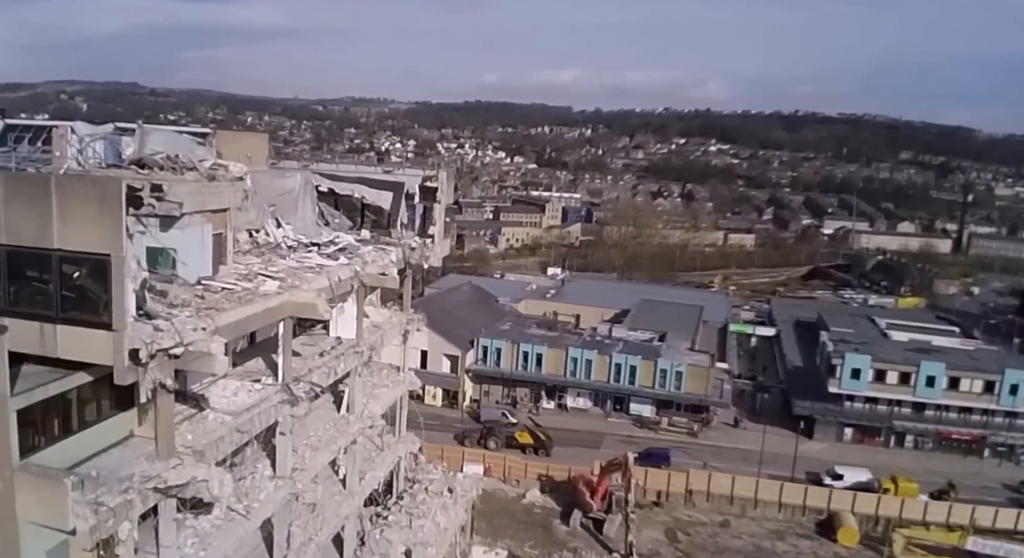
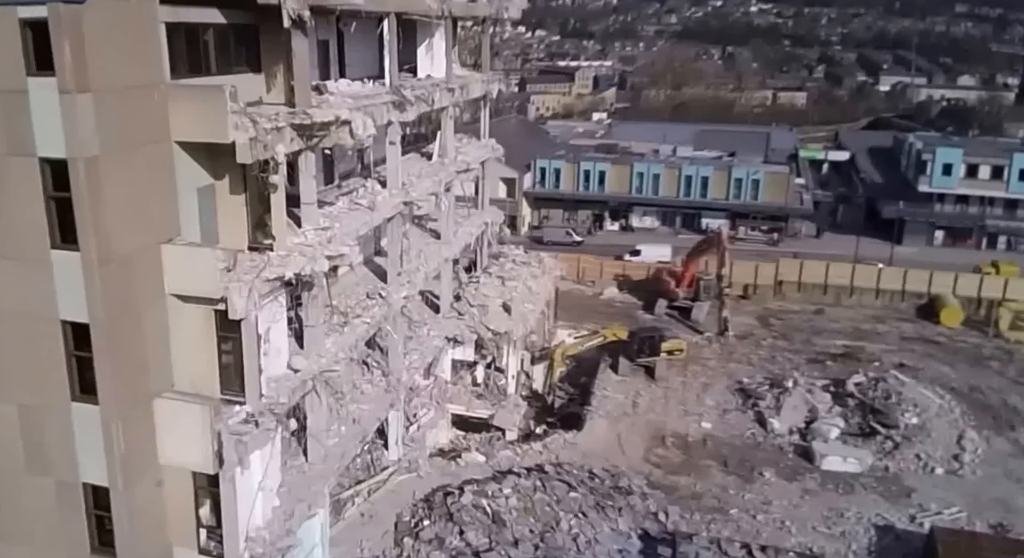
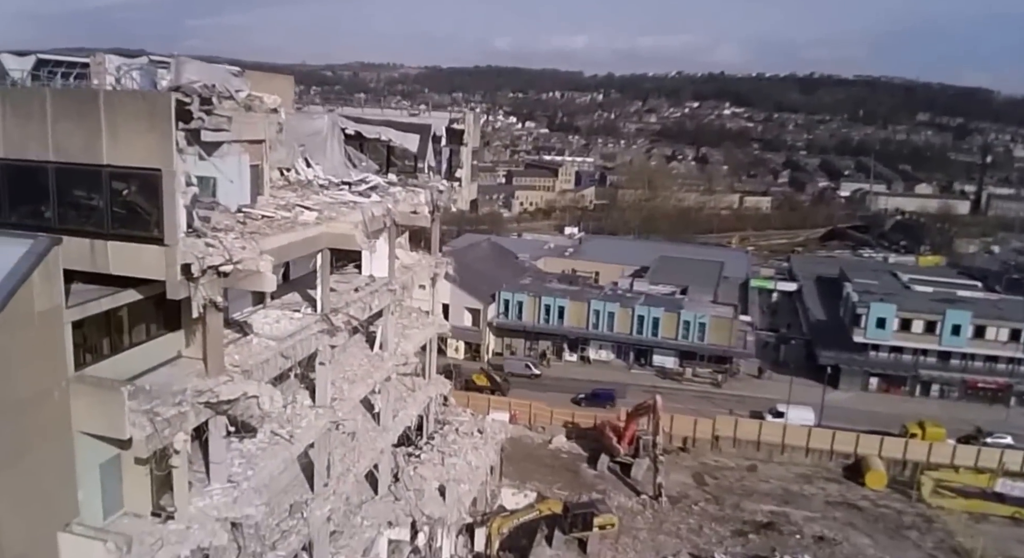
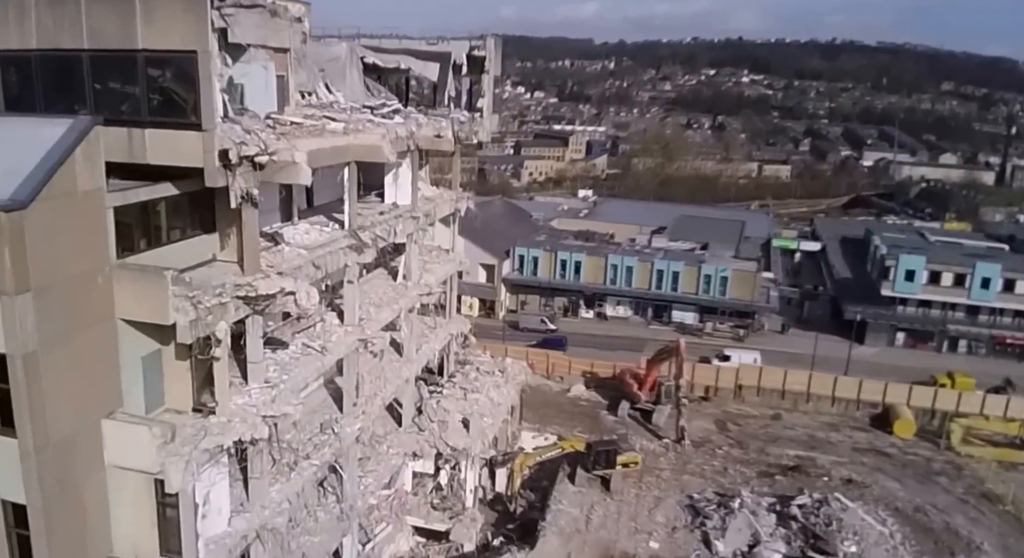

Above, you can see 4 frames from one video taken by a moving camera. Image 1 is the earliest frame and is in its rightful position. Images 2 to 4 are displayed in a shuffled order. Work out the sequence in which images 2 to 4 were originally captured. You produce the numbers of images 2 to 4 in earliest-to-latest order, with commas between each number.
3, 4, 2
